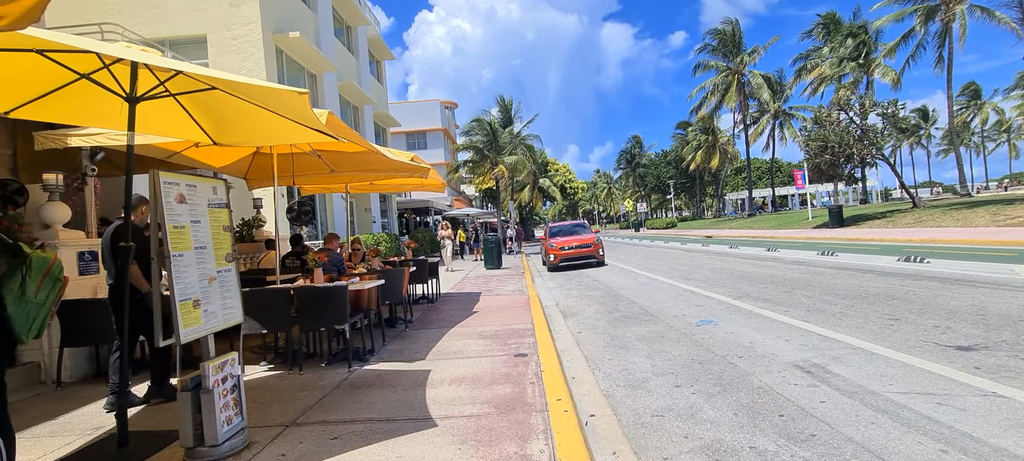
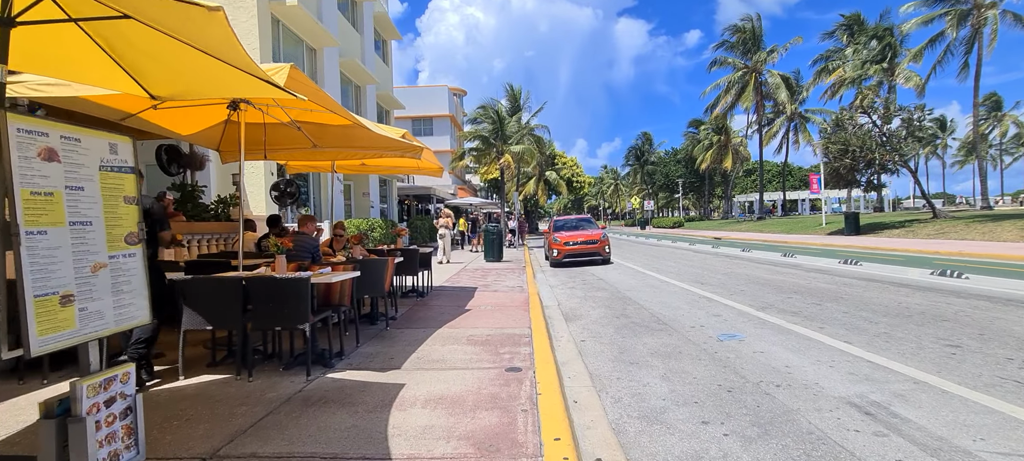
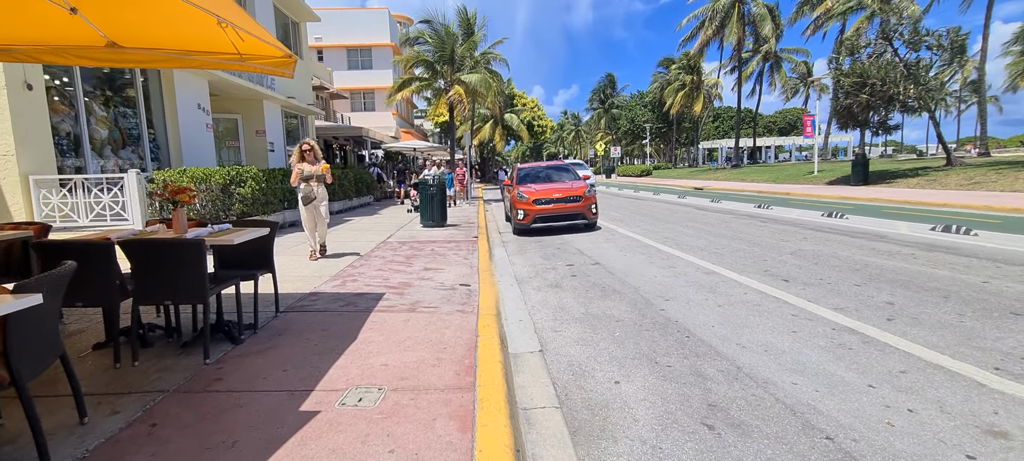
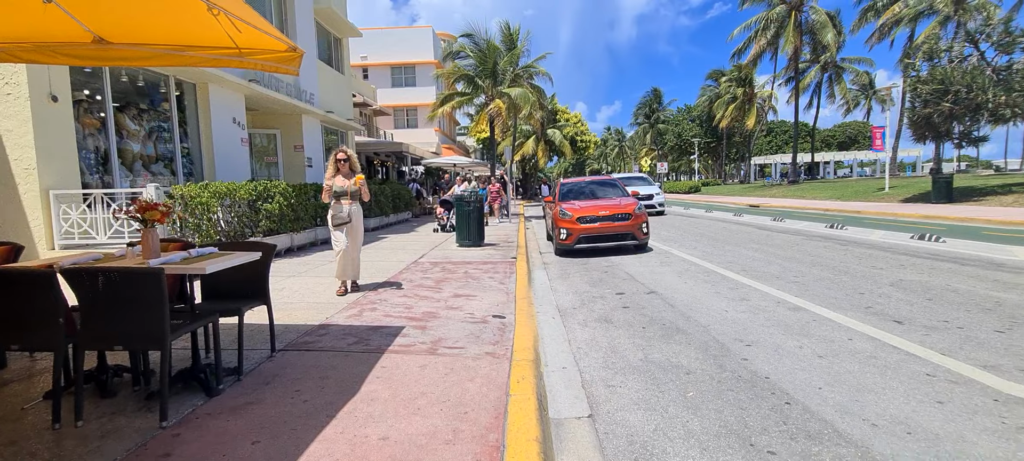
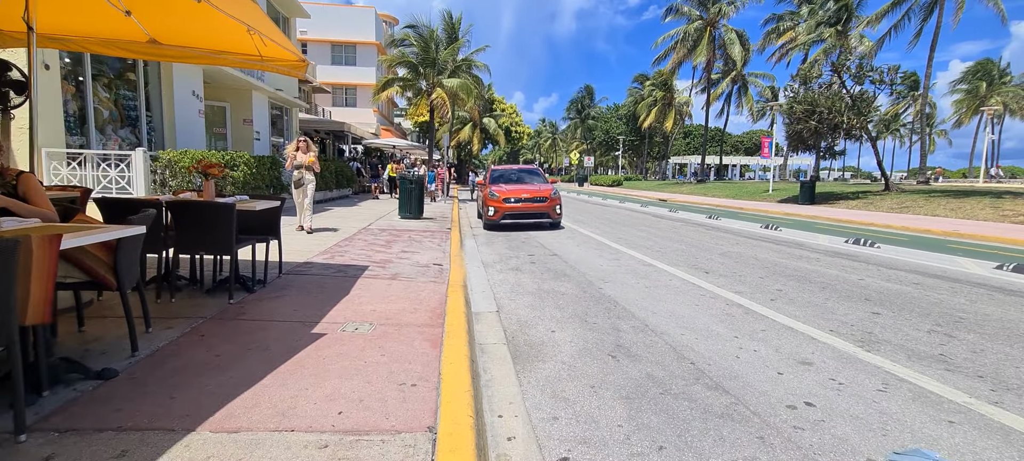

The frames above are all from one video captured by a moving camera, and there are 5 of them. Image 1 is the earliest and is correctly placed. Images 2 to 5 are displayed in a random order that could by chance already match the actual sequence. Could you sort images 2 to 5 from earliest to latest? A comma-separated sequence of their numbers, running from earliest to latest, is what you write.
2, 5, 3, 4
